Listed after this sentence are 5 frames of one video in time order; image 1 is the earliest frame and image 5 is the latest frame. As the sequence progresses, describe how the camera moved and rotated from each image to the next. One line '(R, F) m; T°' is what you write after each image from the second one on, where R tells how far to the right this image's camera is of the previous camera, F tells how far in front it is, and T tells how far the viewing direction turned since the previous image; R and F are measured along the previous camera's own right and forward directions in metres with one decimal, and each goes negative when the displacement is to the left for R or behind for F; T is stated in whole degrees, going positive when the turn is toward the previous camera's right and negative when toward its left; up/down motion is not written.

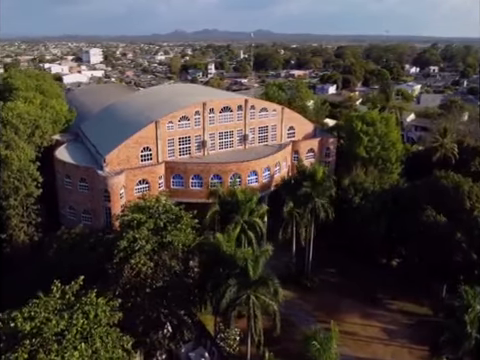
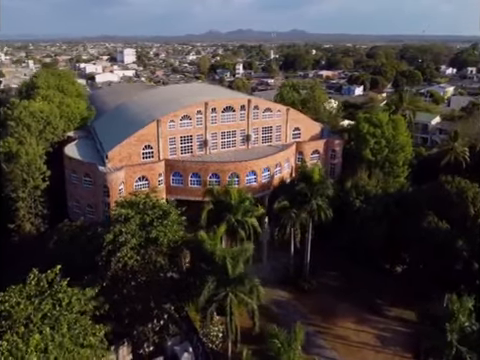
(+3.9, -0.5) m; -6°
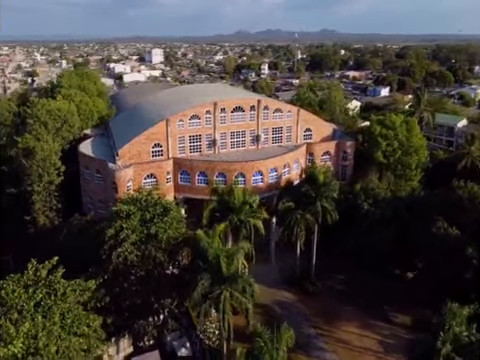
(+2.5, -0.3) m; -5°
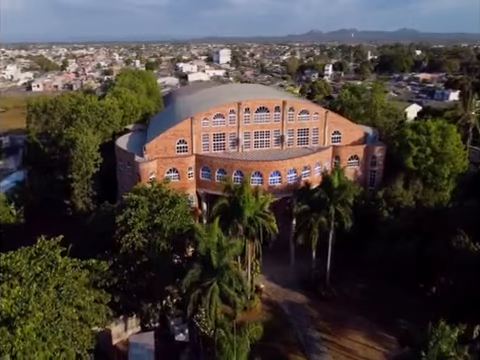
(+6.1, -0.3) m; -12°
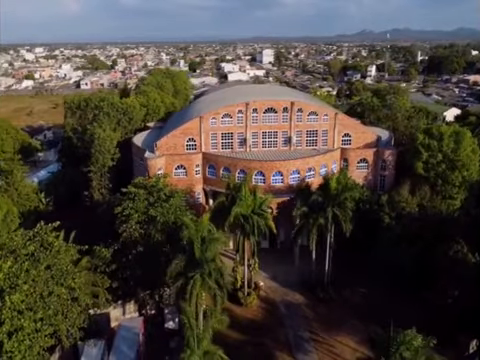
(+5.4, -0.2) m; -9°
